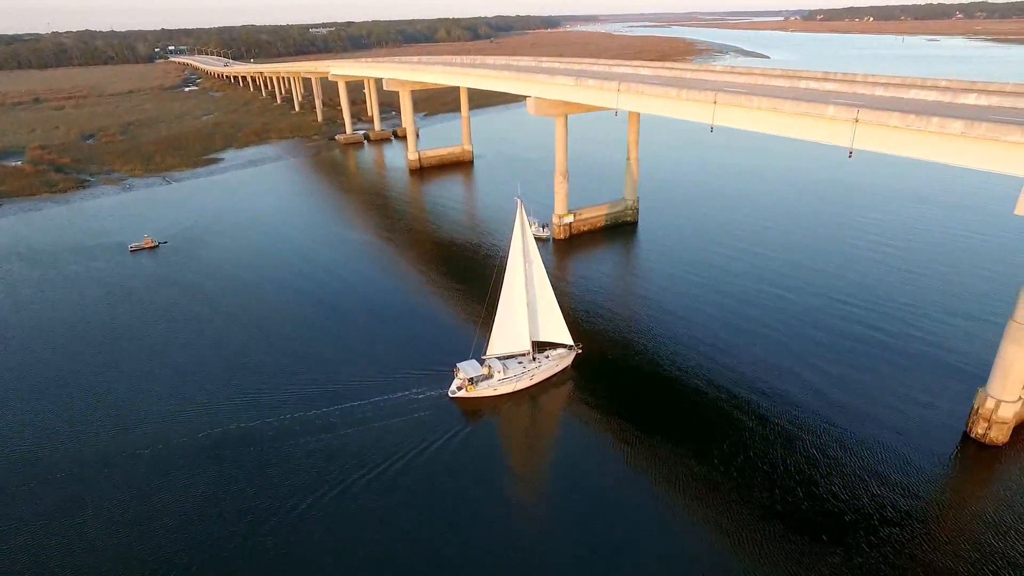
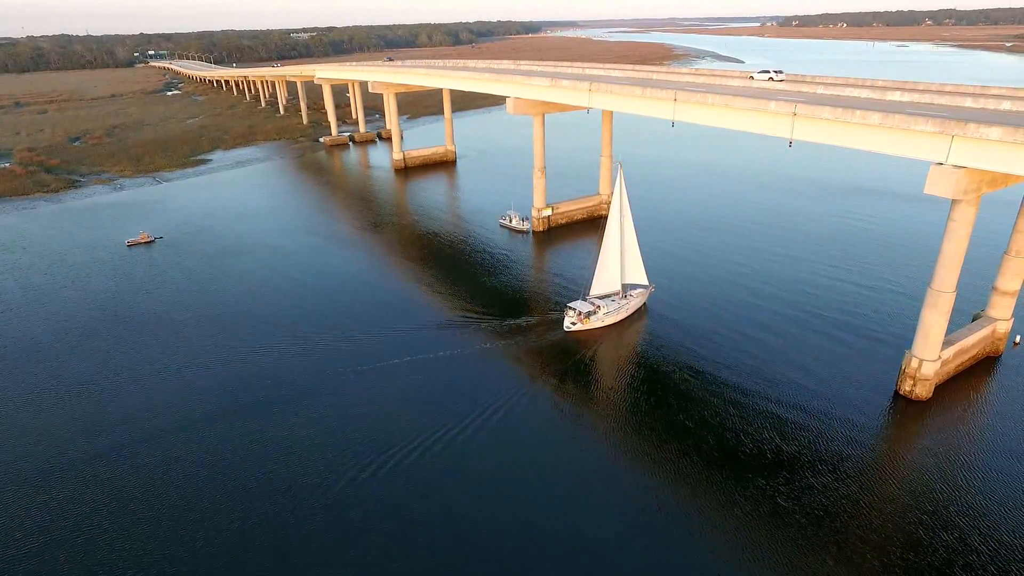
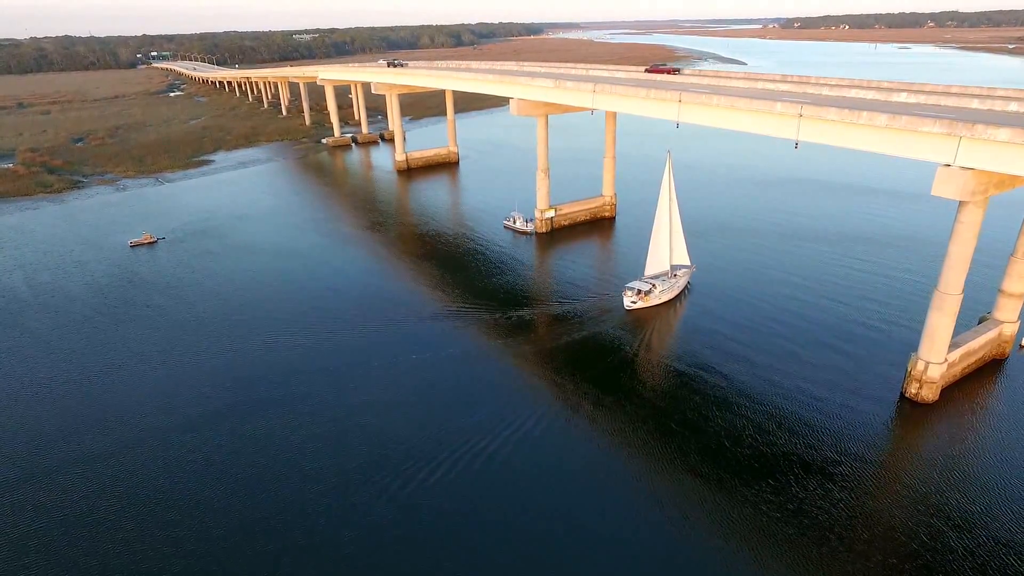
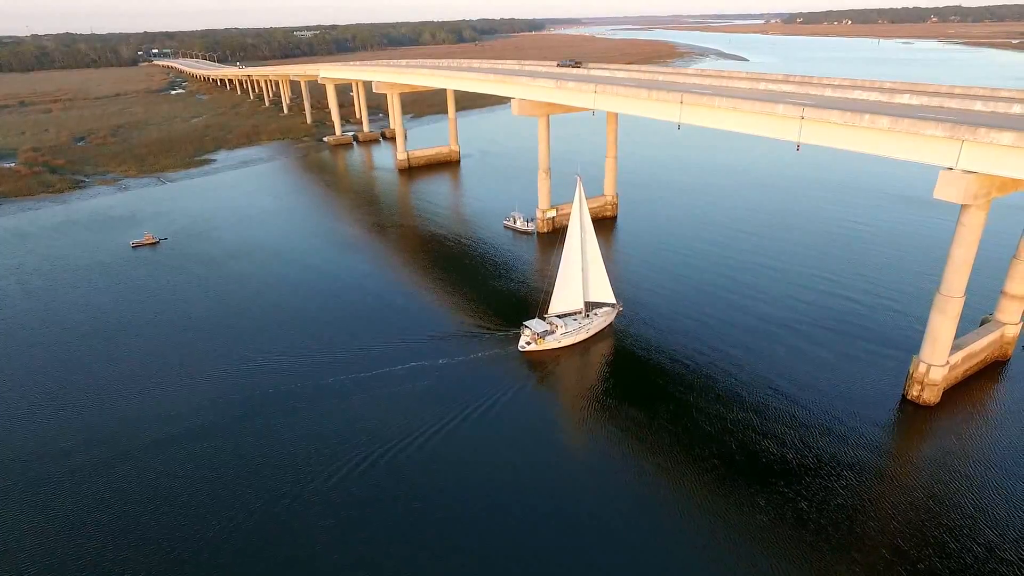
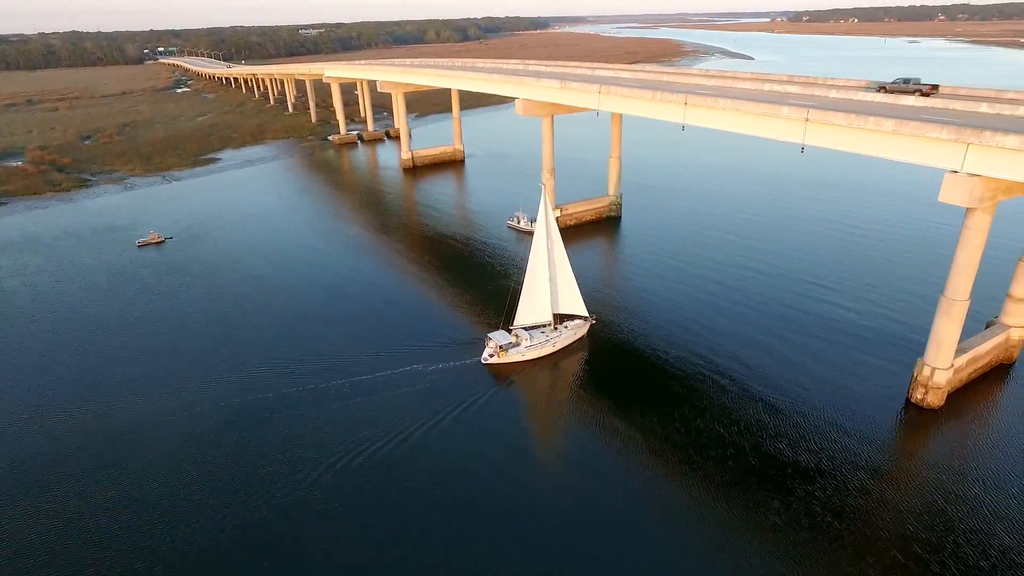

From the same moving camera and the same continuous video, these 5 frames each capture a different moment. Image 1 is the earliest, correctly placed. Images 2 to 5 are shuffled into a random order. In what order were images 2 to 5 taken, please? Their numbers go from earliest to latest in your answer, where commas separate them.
5, 4, 2, 3
